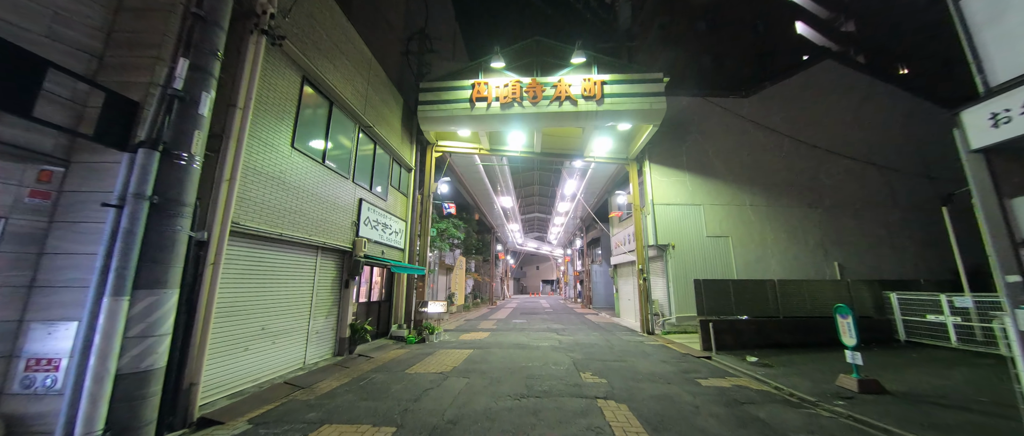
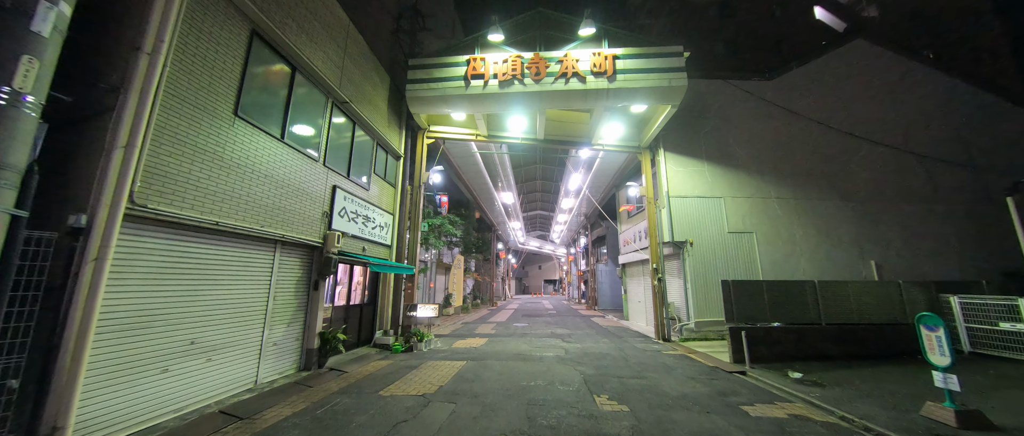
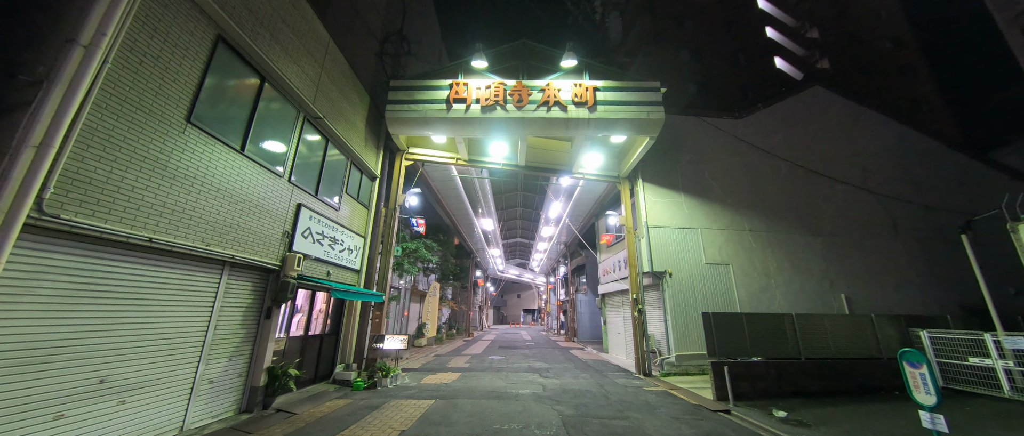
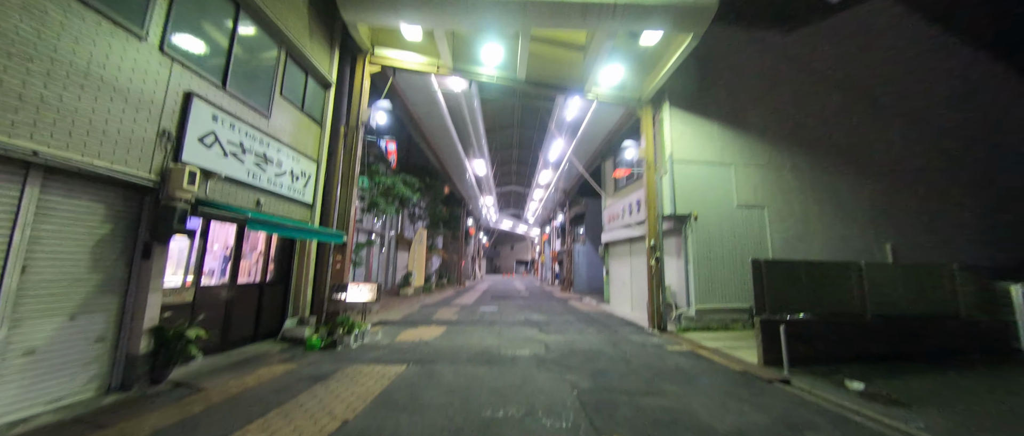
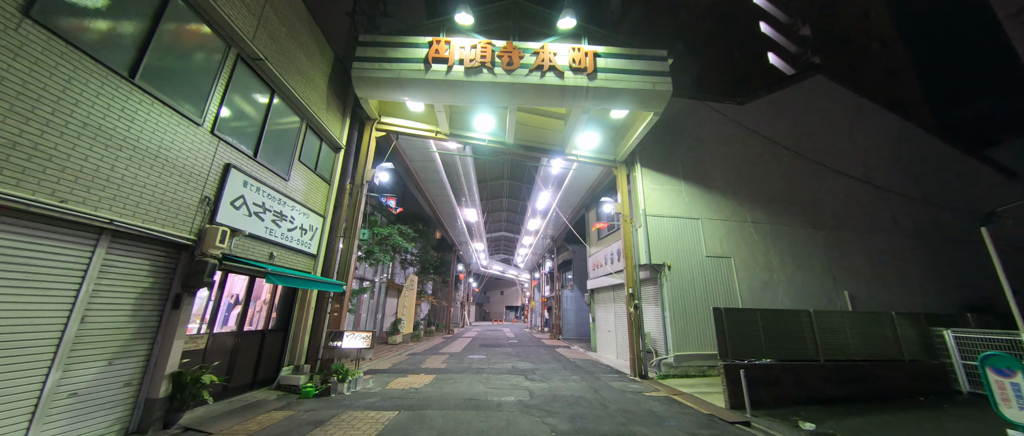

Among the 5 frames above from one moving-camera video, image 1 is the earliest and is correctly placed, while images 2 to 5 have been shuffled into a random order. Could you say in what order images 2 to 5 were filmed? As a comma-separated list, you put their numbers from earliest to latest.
2, 3, 5, 4
